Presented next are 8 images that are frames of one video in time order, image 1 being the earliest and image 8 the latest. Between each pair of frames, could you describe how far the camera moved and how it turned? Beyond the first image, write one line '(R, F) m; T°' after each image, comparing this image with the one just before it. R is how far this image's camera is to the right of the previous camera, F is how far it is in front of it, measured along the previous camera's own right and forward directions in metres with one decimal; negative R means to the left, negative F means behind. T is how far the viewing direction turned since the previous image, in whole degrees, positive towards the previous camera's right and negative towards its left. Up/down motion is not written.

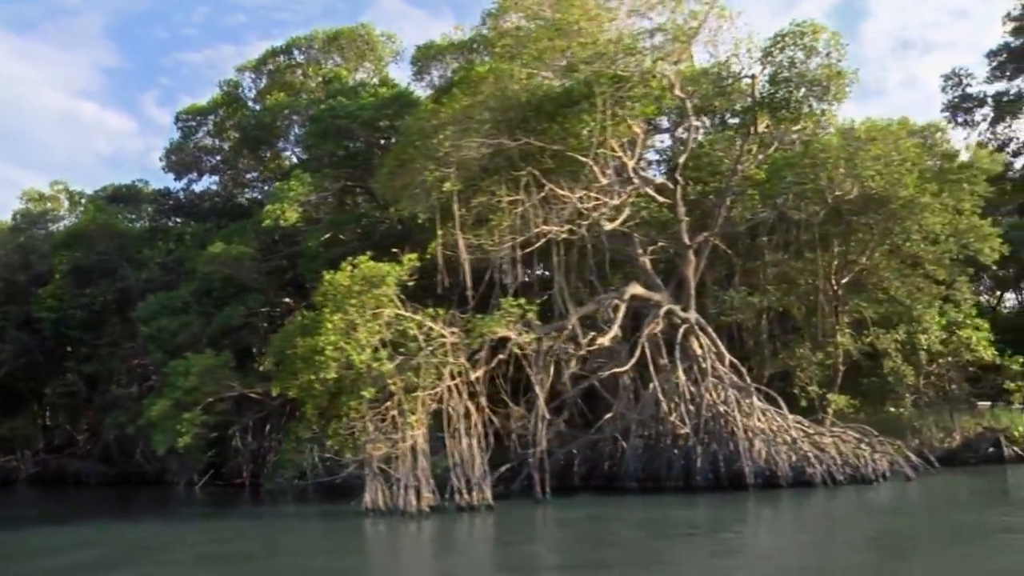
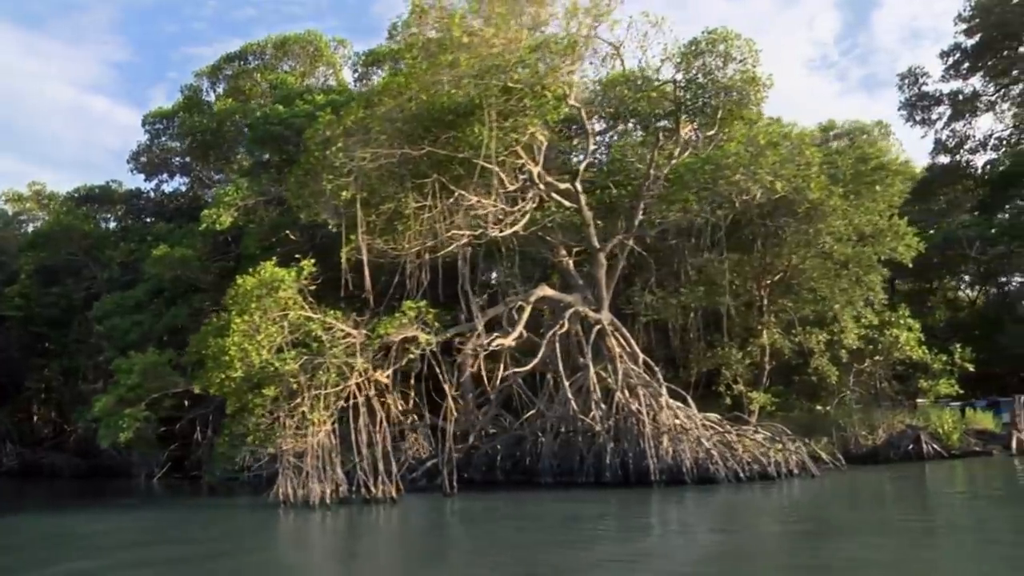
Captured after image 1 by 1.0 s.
(+2.0, -0.5) m; -1°
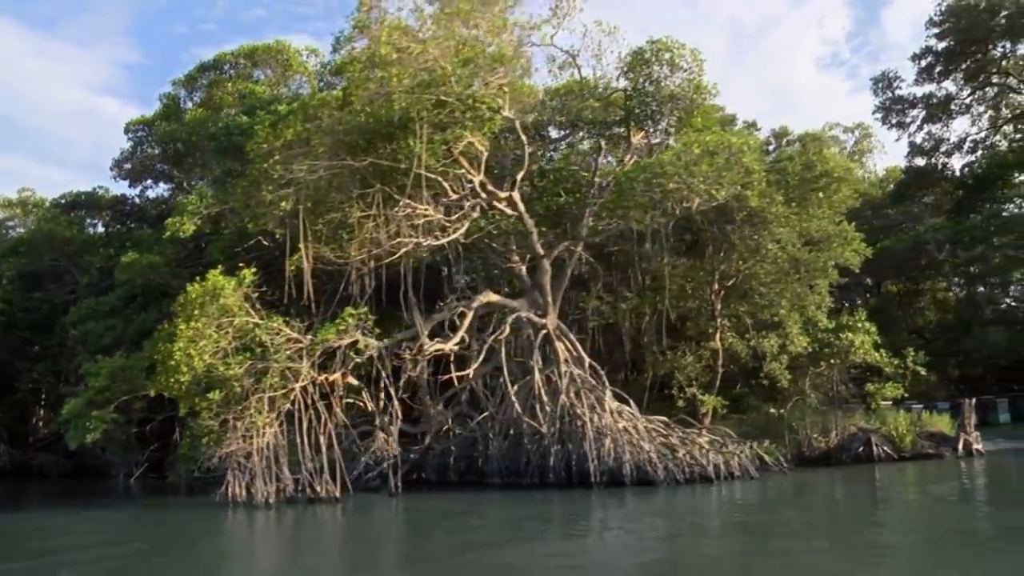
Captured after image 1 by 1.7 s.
(+1.4, -0.4) m; -1°
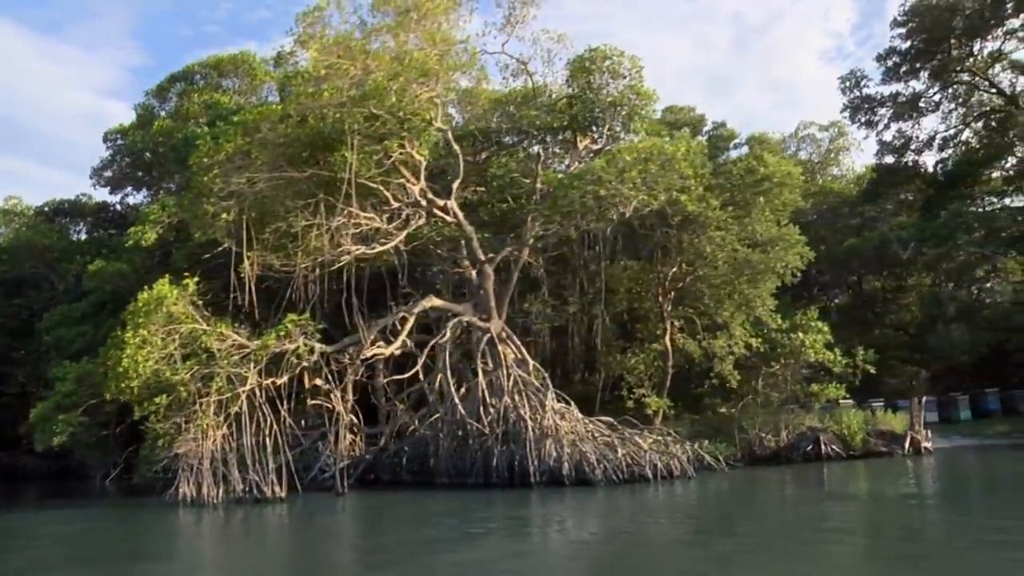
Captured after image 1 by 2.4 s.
(+1.4, -0.4) m; -1°
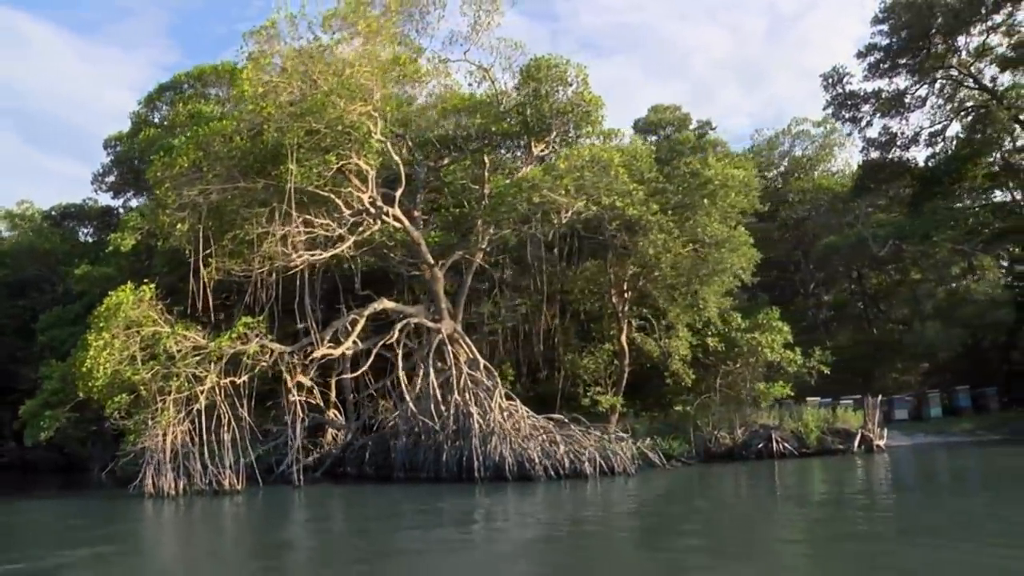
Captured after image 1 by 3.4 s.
(+1.9, -0.6) m; -3°
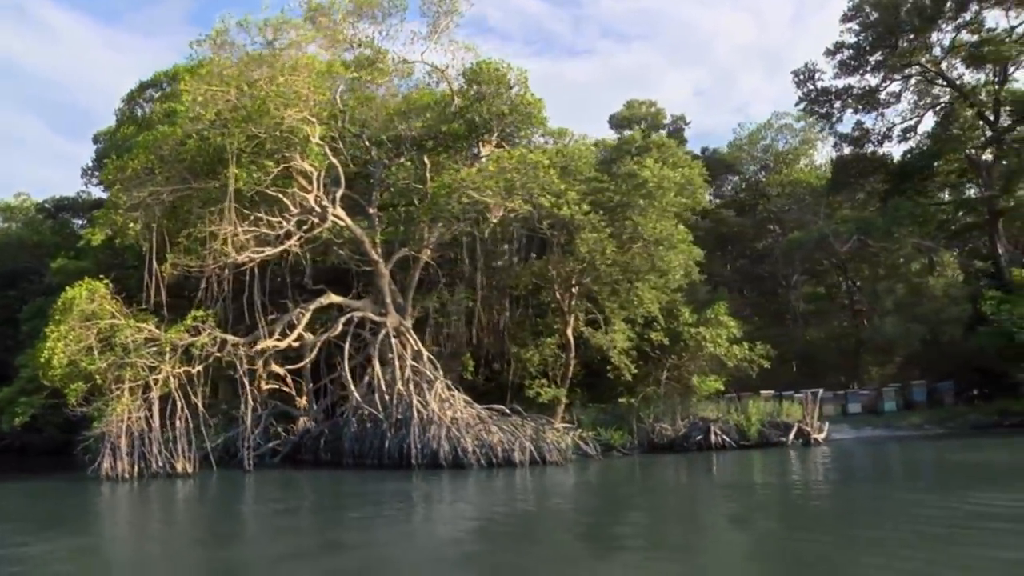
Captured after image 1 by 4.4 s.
(+1.9, -0.7) m; -2°
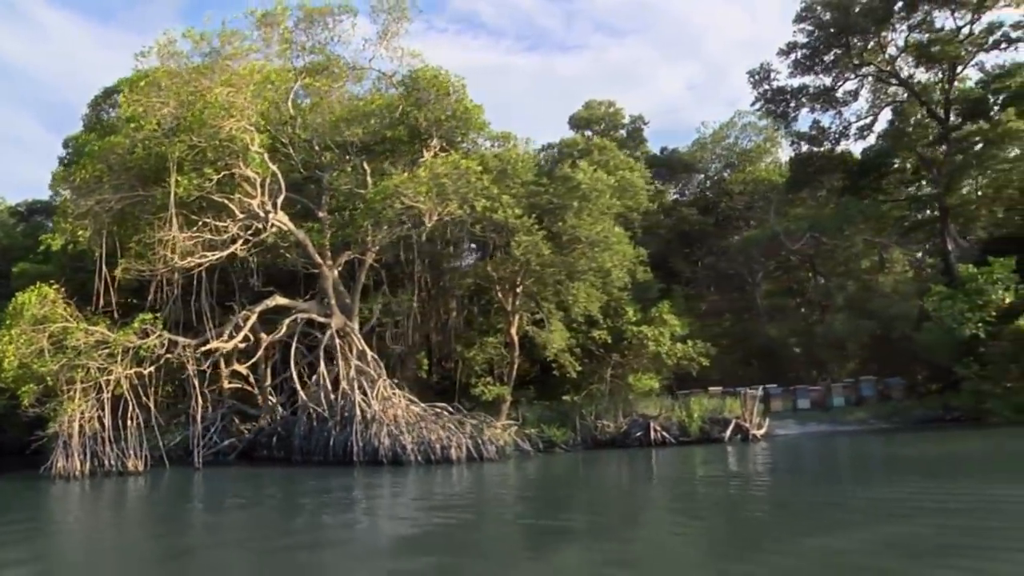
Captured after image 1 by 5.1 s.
(+1.4, -0.5) m; 0°
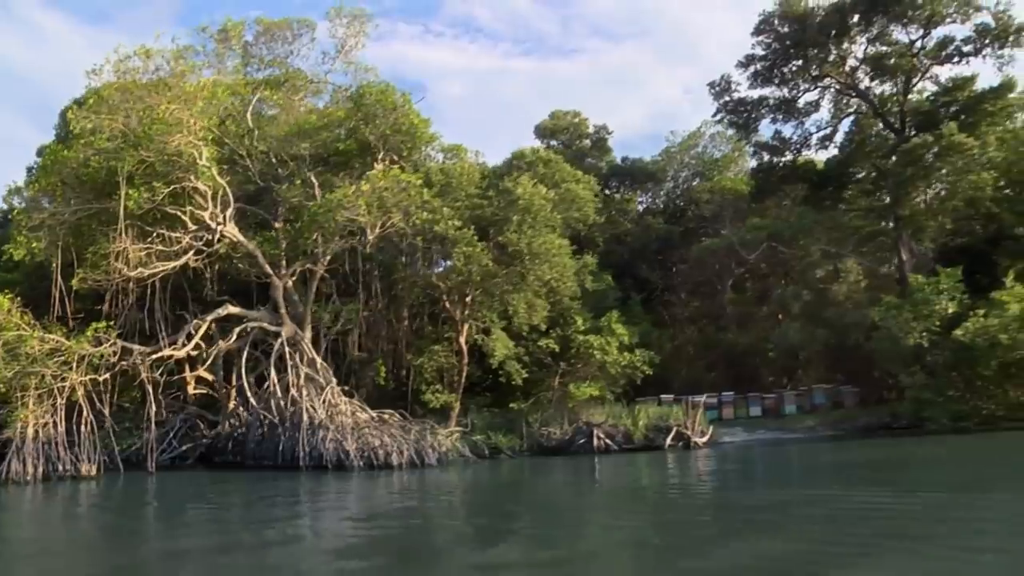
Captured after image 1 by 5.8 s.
(+1.4, -0.5) m; 0°
